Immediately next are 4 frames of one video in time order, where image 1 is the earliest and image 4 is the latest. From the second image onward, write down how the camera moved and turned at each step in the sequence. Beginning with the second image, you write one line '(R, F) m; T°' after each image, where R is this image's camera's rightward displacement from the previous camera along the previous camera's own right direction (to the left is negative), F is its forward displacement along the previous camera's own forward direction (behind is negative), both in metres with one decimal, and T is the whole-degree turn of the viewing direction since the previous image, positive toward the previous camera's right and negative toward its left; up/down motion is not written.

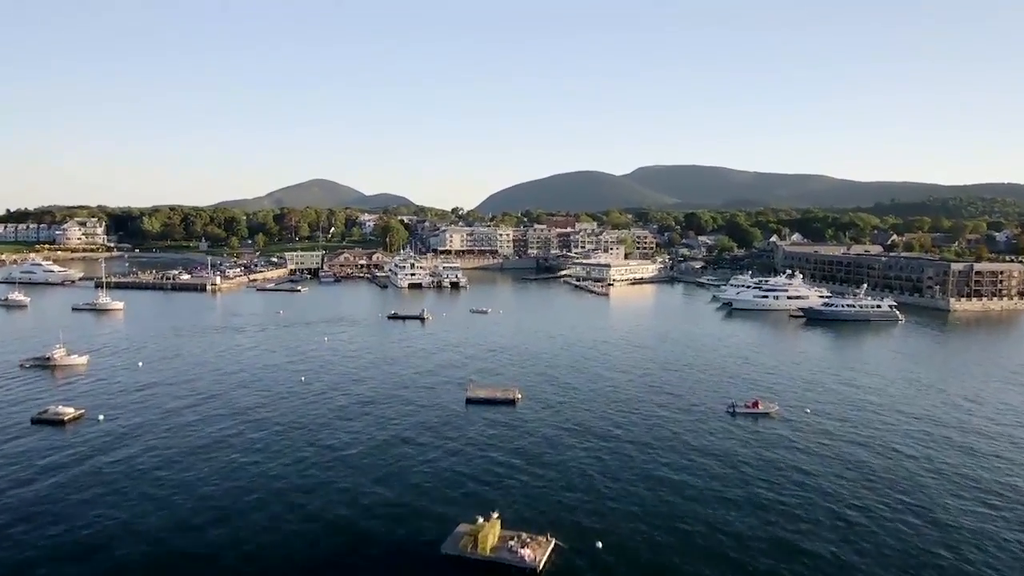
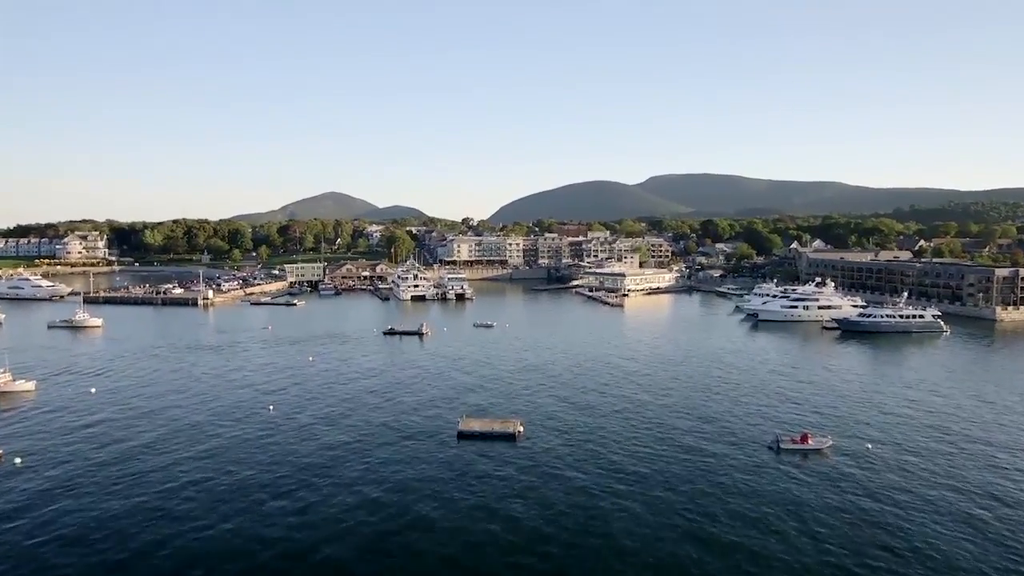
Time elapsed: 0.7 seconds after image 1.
(+0.5, +4.4) m; -1°
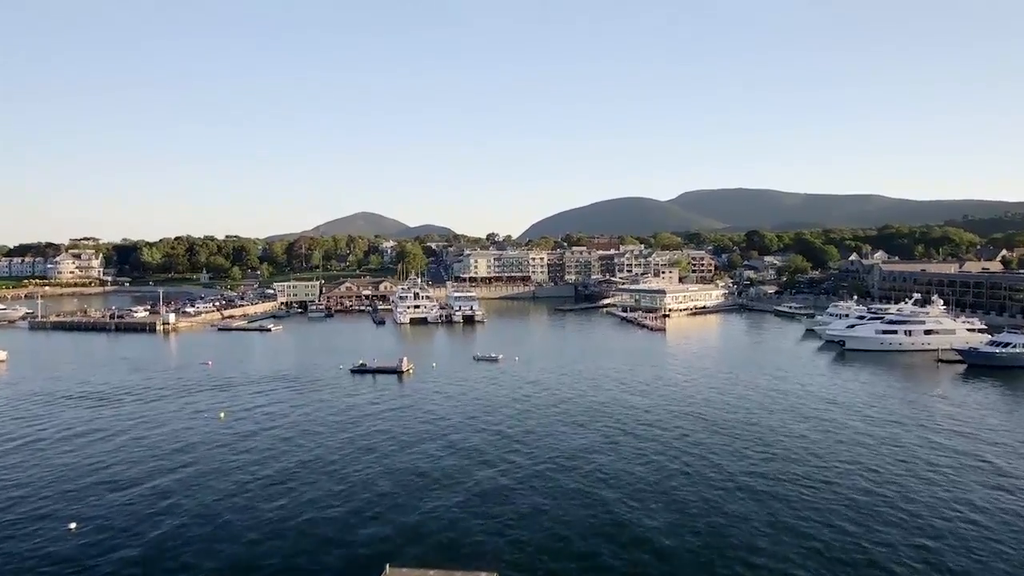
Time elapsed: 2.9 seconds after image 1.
(+1.3, +12.2) m; -3°
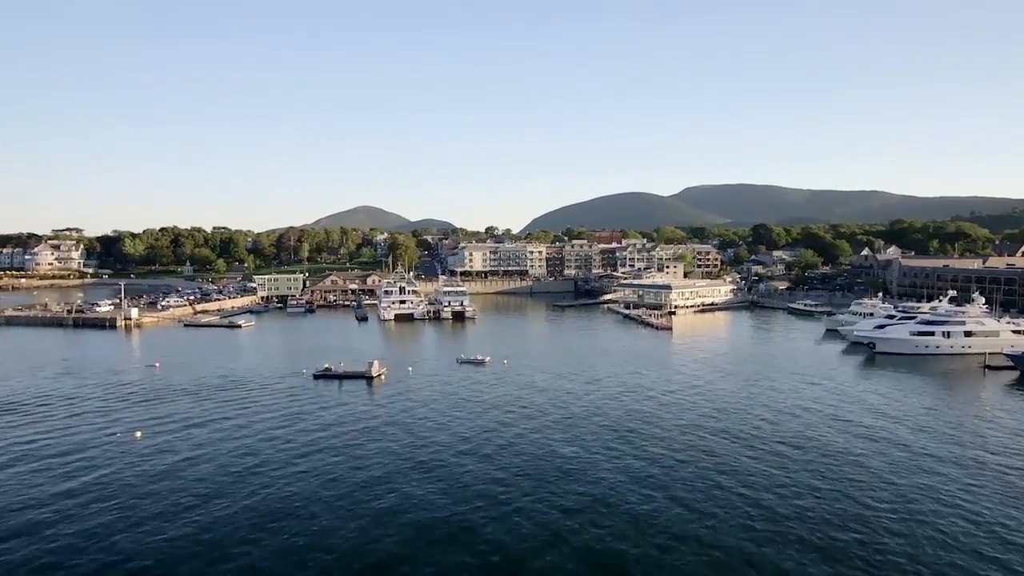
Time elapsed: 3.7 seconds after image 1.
(+0.6, +4.8) m; 0°
